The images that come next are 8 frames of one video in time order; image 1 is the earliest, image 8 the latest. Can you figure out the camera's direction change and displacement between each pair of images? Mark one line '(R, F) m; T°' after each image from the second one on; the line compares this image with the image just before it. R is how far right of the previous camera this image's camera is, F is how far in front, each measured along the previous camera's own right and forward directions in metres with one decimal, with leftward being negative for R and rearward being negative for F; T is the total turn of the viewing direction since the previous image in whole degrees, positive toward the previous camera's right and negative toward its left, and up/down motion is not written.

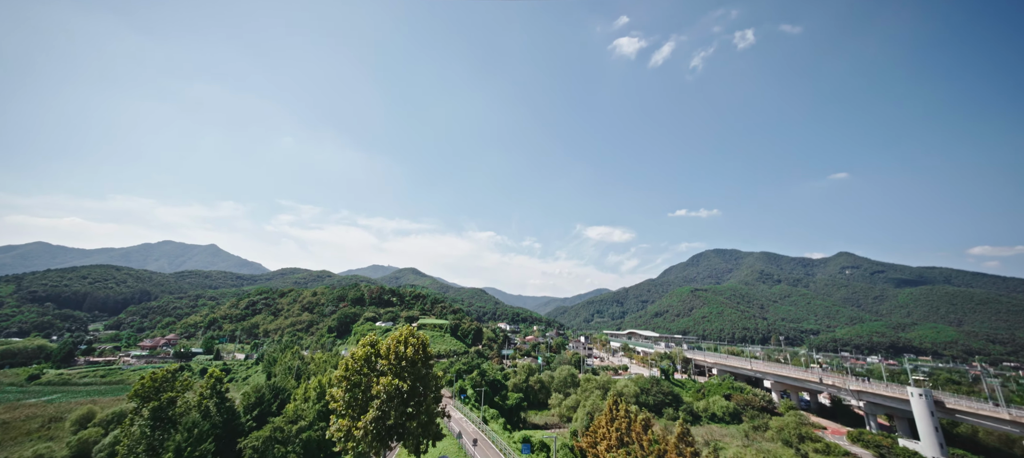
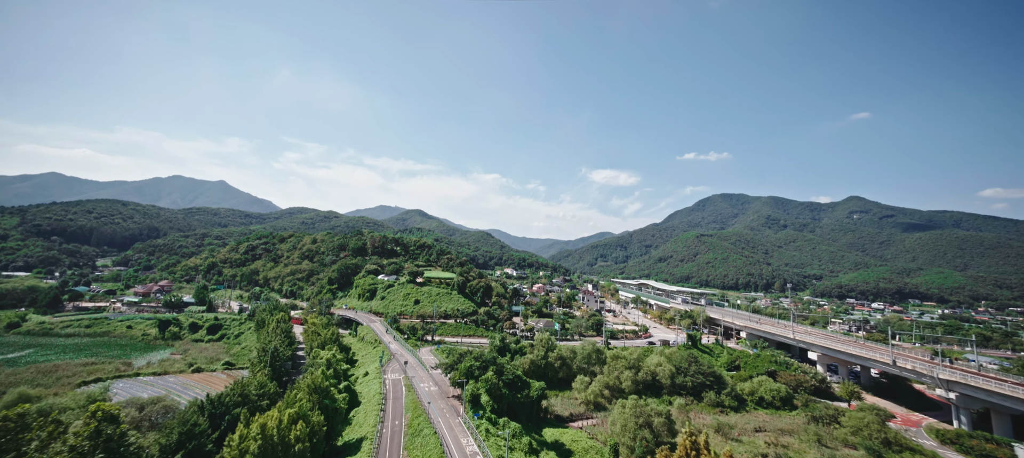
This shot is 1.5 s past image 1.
(-1.4, +8.5) m; 0°
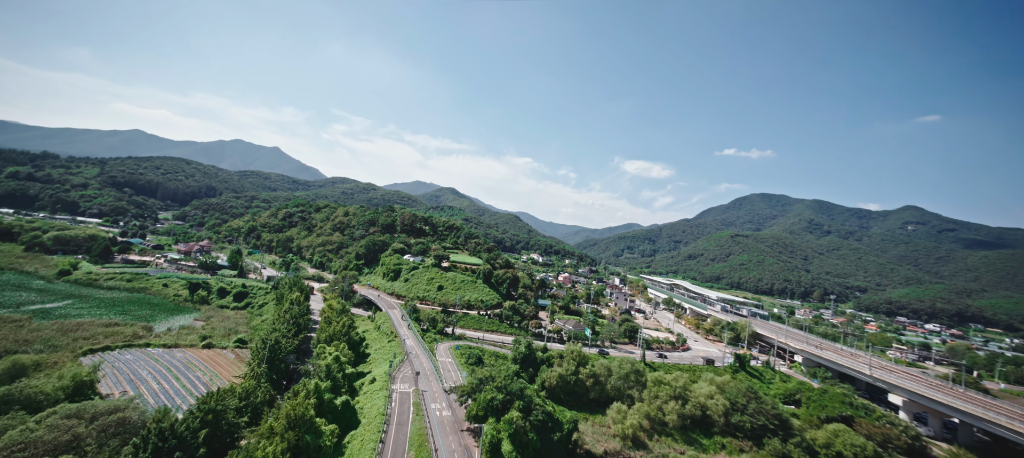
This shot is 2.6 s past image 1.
(-0.9, +5.8) m; -4°
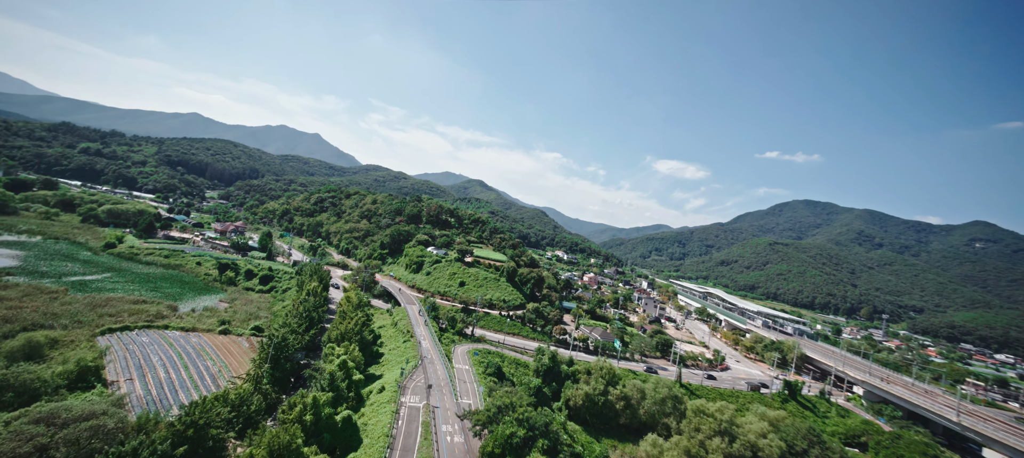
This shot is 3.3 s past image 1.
(-0.4, +3.7) m; -4°
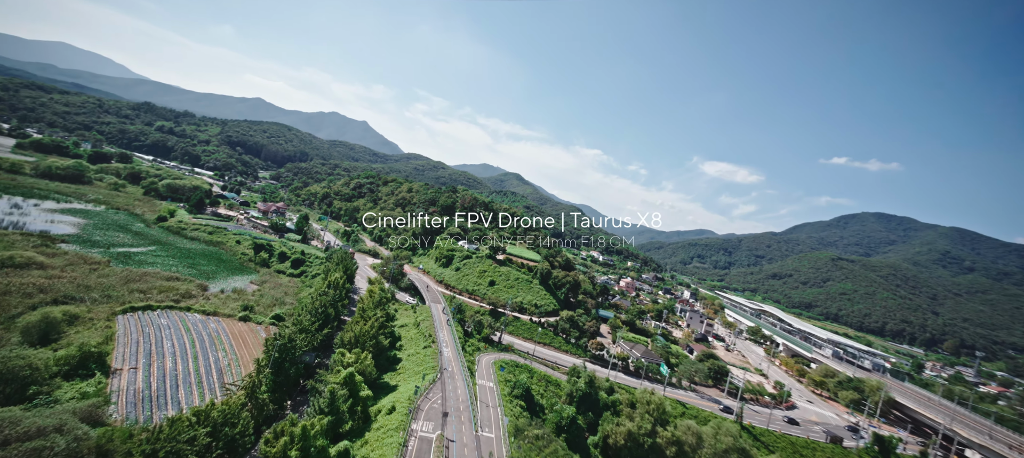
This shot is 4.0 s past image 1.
(-0.5, +5.0) m; -5°
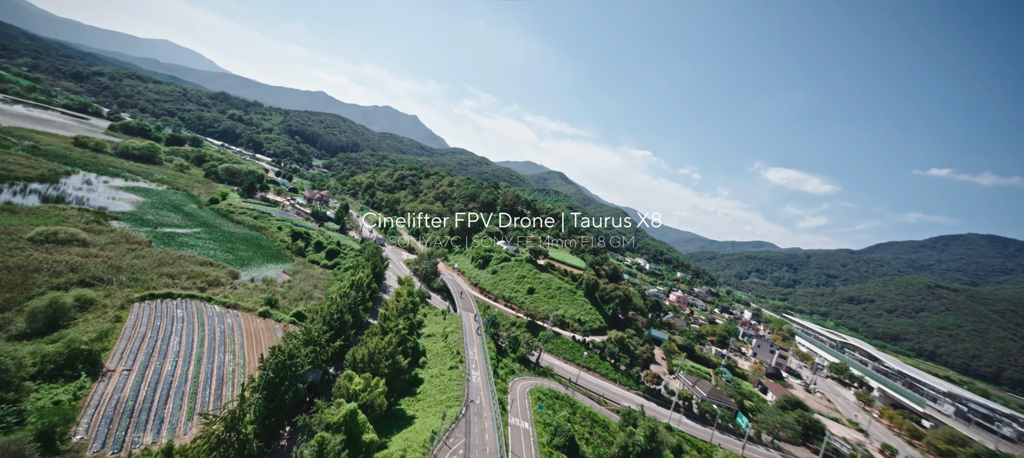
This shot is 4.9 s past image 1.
(-0.8, +6.6) m; -6°
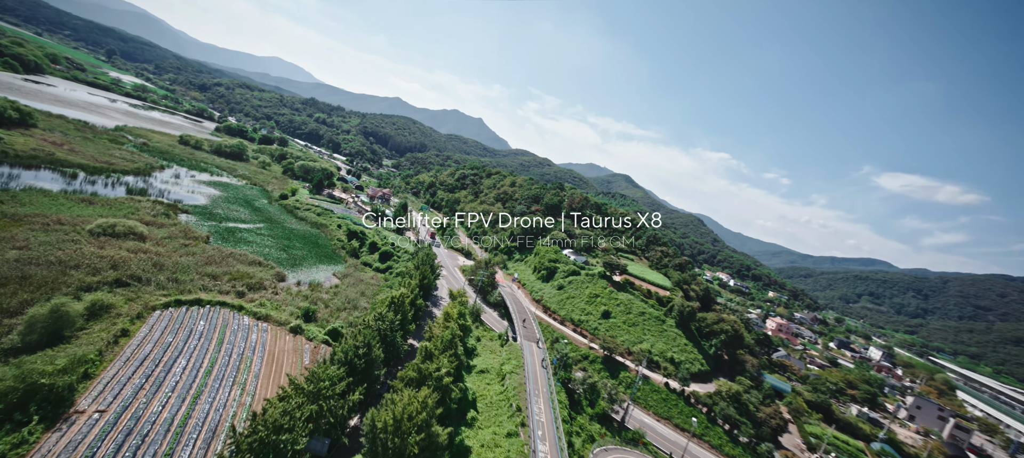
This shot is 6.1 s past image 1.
(-1.9, +10.0) m; -9°
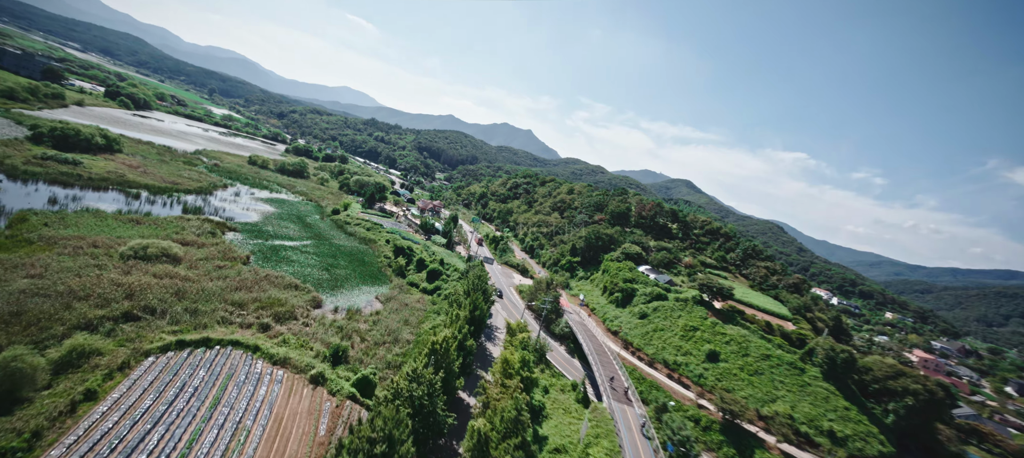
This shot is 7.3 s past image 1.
(-2.3, +10.5) m; -7°
